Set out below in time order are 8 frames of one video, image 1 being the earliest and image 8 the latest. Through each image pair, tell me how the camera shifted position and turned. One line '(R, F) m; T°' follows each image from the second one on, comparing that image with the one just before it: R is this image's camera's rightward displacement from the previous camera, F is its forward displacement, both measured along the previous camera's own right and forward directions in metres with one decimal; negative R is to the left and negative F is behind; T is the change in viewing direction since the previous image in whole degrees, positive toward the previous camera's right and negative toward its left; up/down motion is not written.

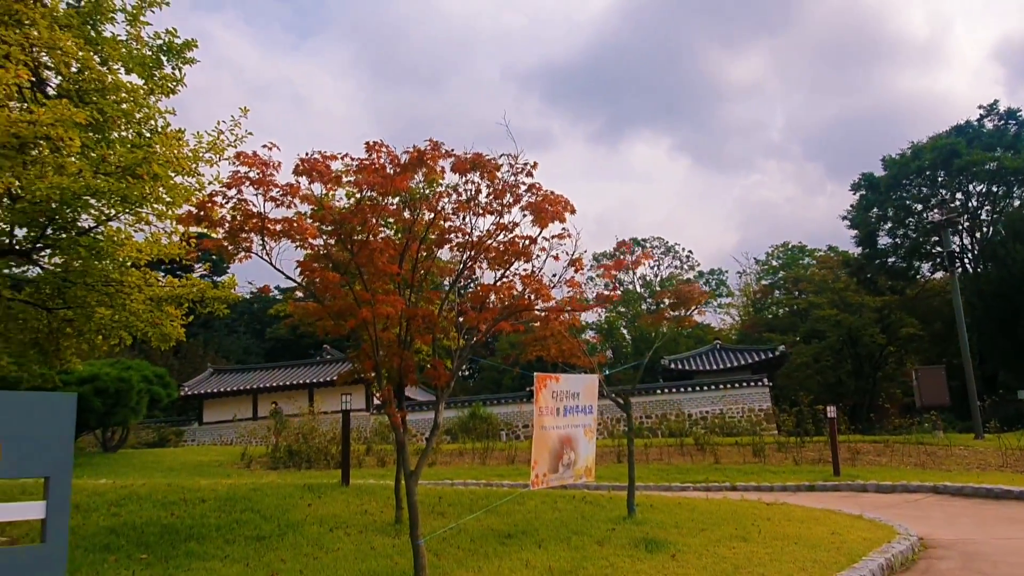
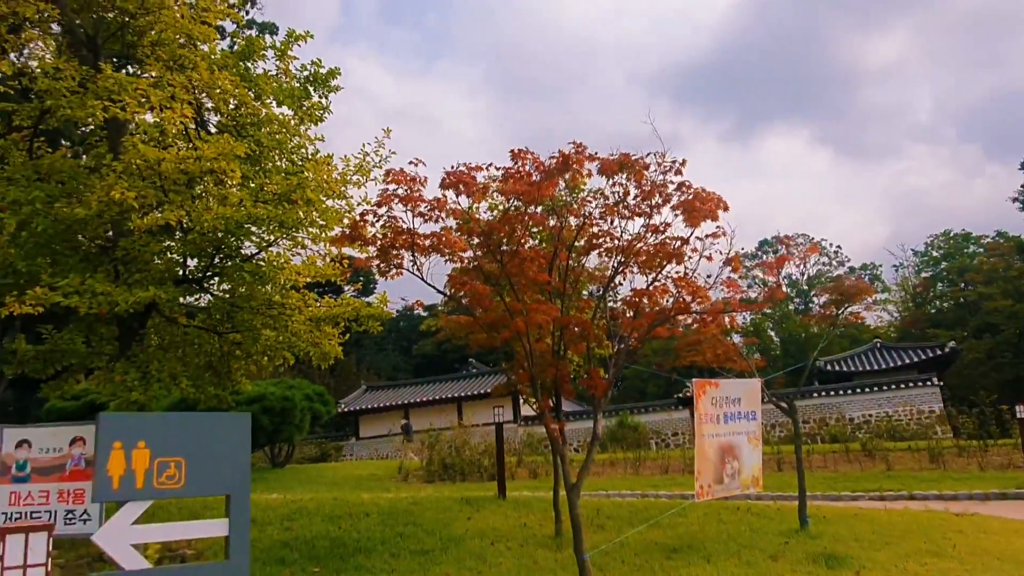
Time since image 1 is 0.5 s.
(-0.1, +0.2) m; -10°
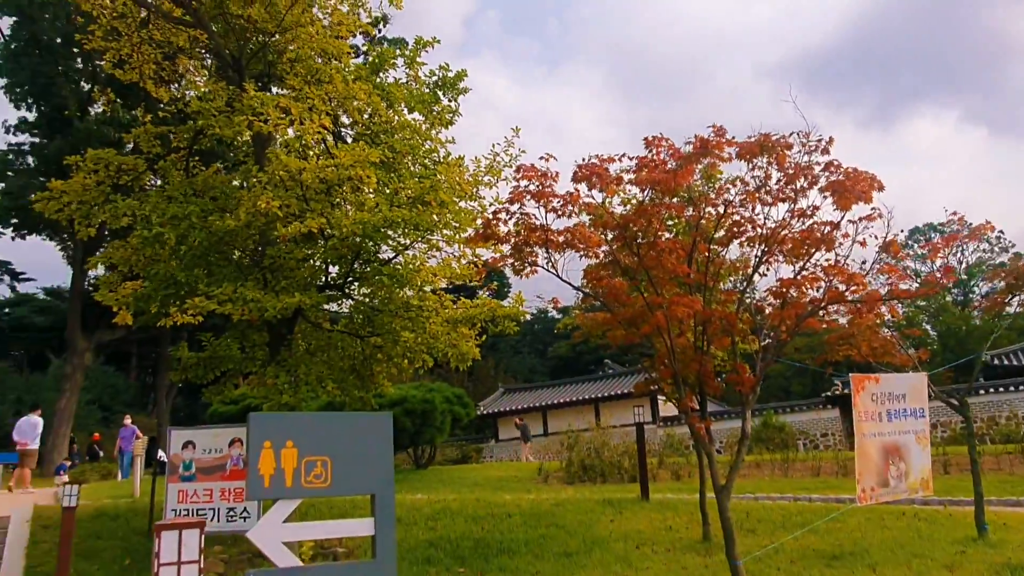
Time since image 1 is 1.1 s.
(0.0, +0.2) m; -9°
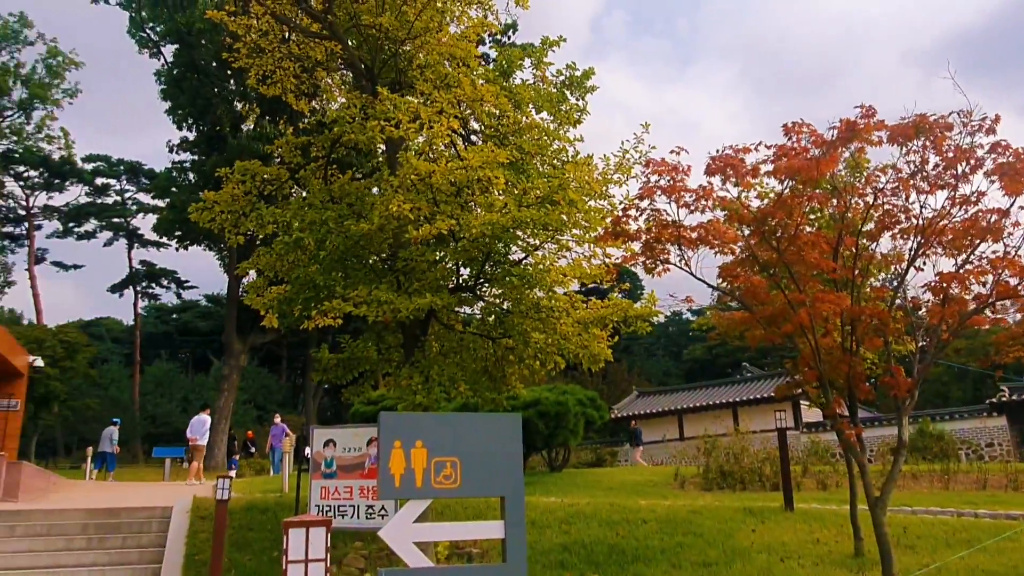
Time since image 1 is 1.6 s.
(0.0, +0.1) m; -9°
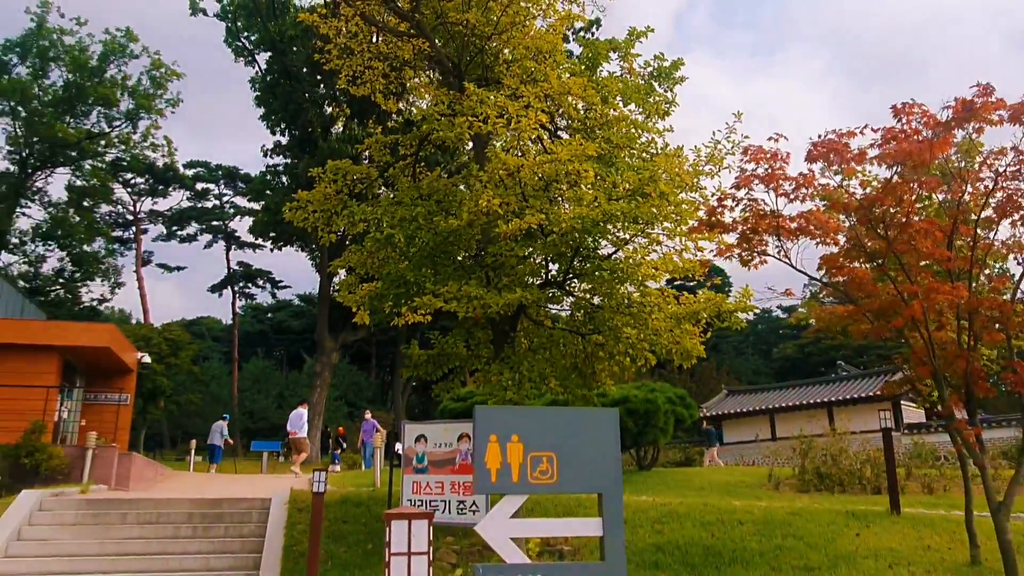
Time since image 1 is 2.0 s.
(-0.1, +0.1) m; -6°
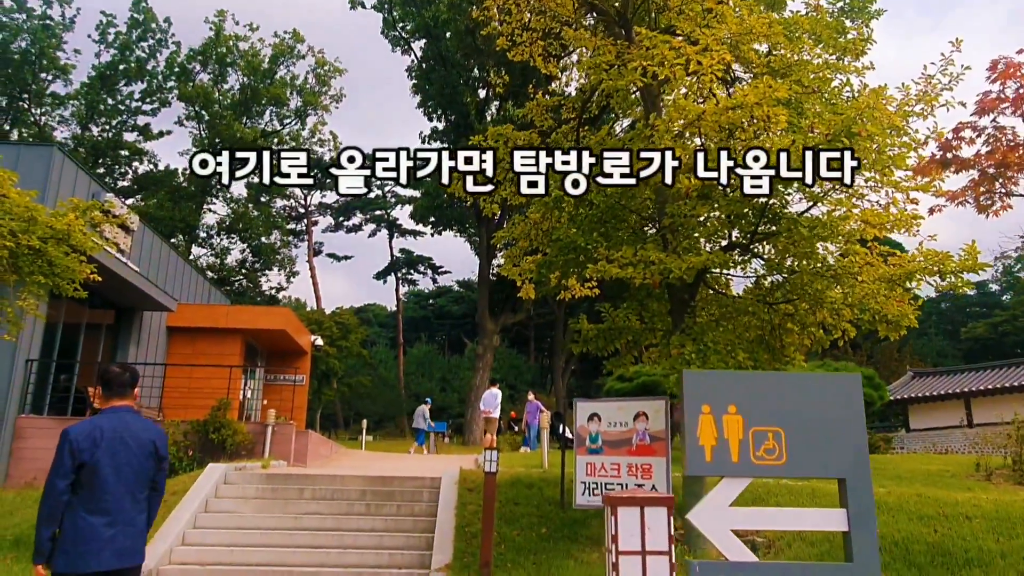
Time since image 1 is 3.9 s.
(-0.2, +0.6) m; -11°
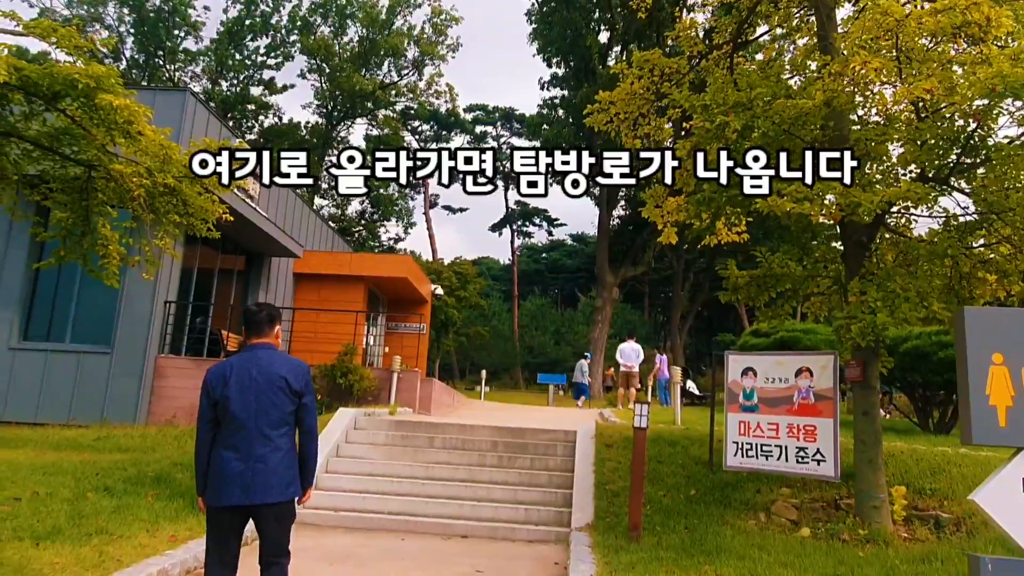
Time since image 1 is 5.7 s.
(-0.4, +0.7) m; -8°
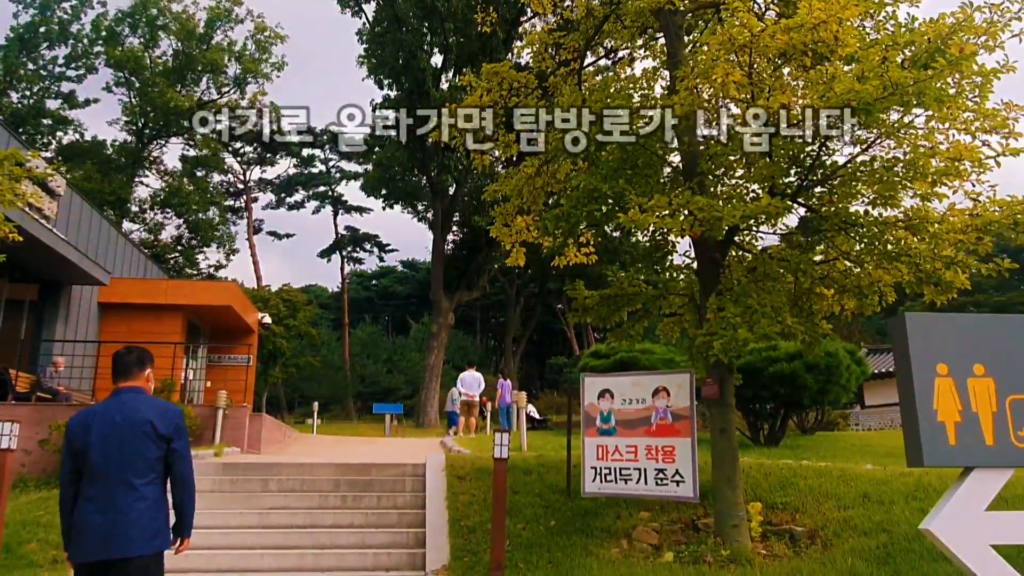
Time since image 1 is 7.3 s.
(-0.1, +0.6) m; +12°
